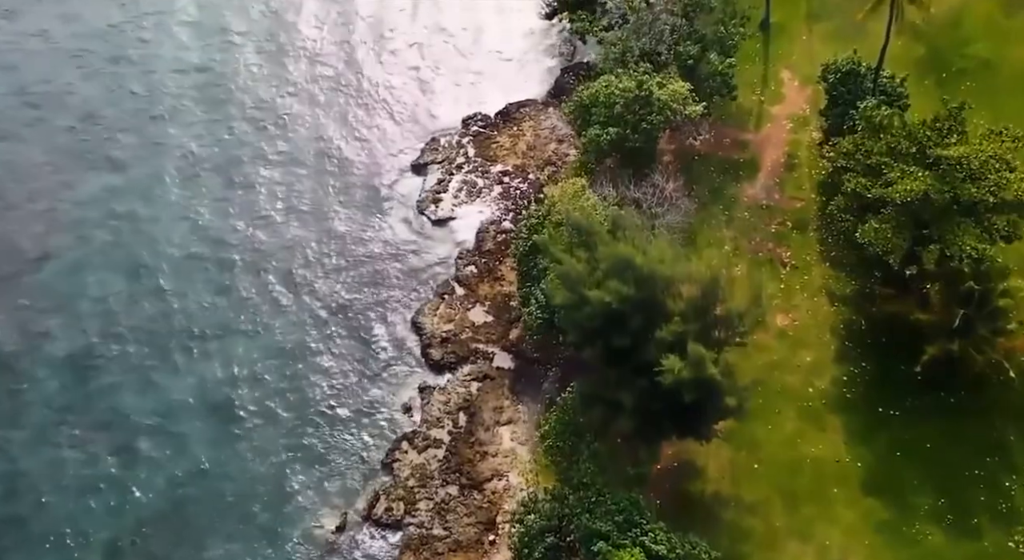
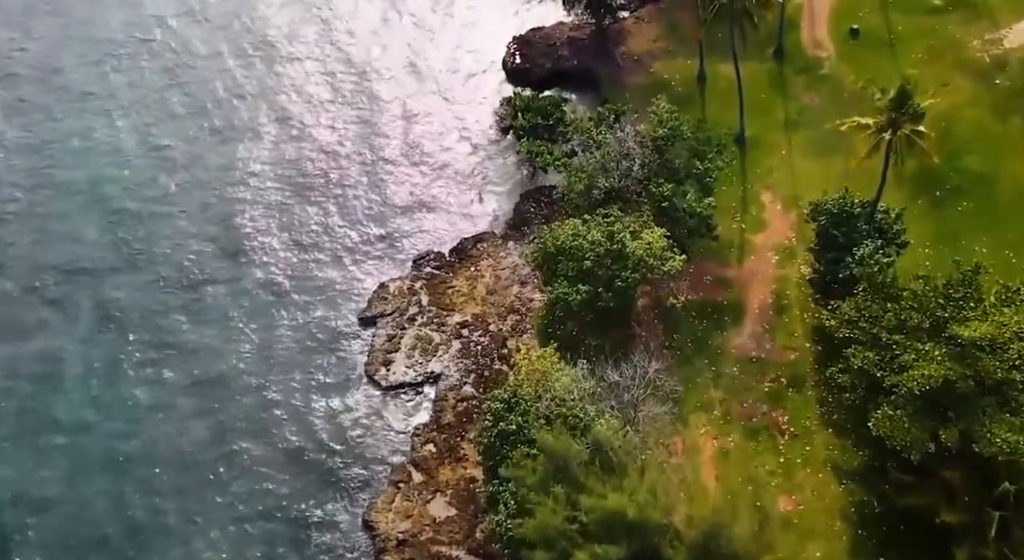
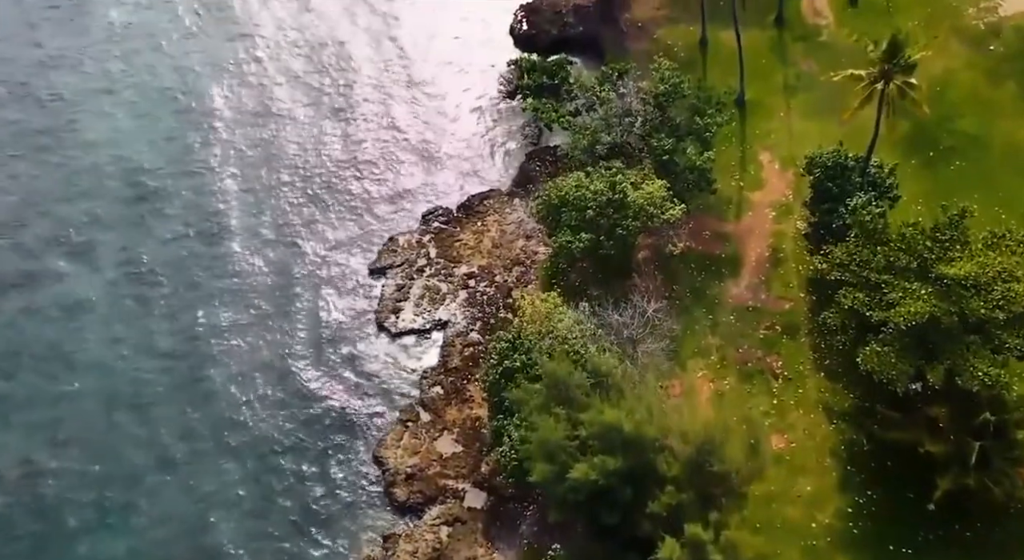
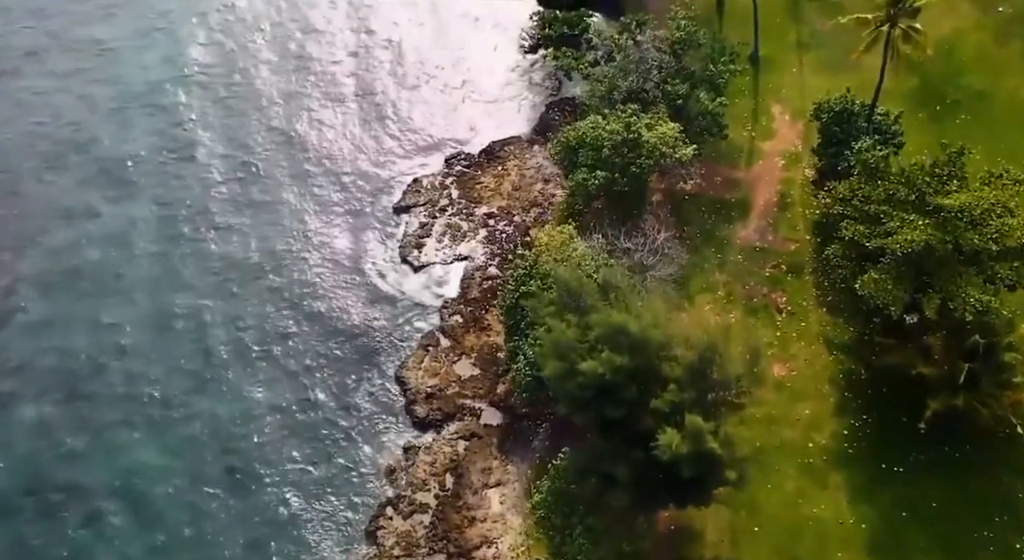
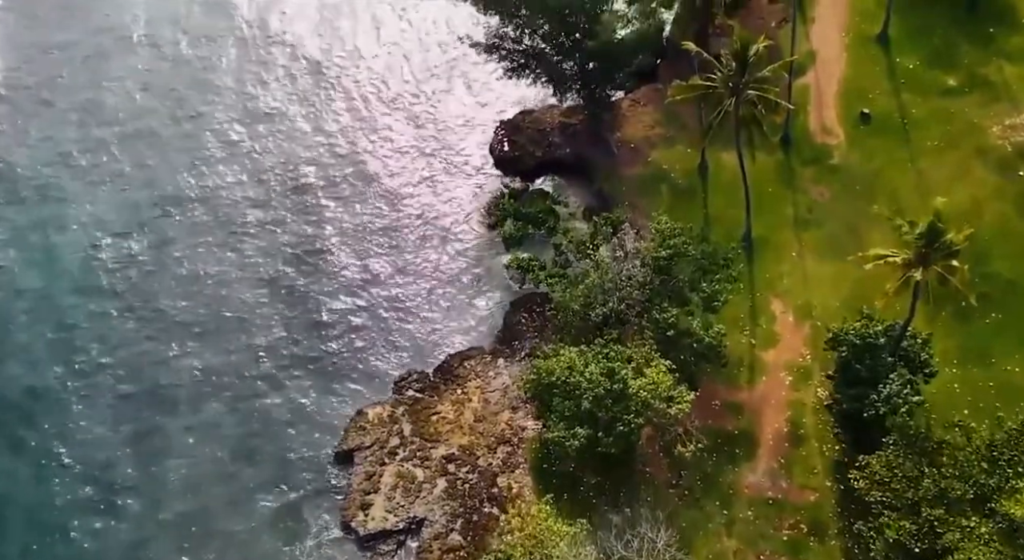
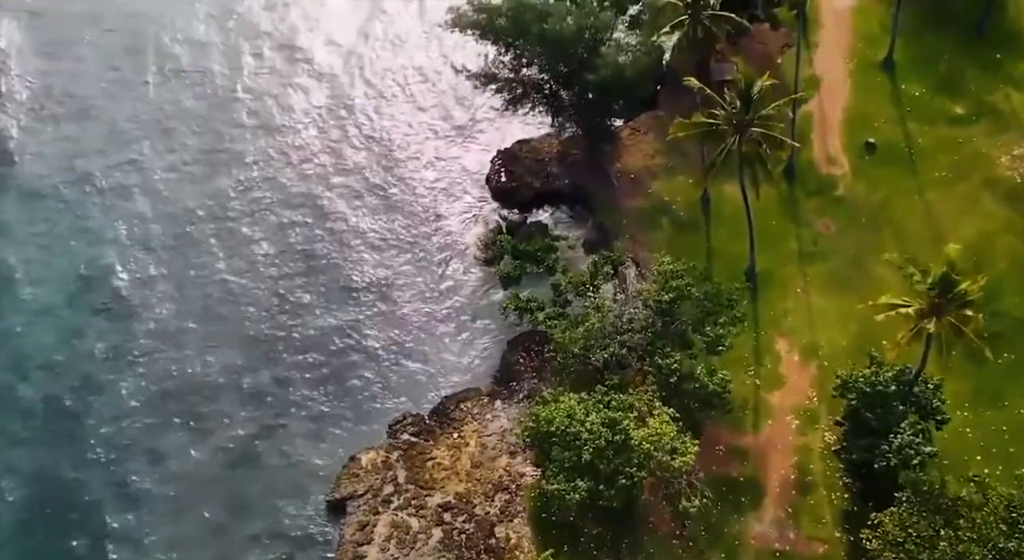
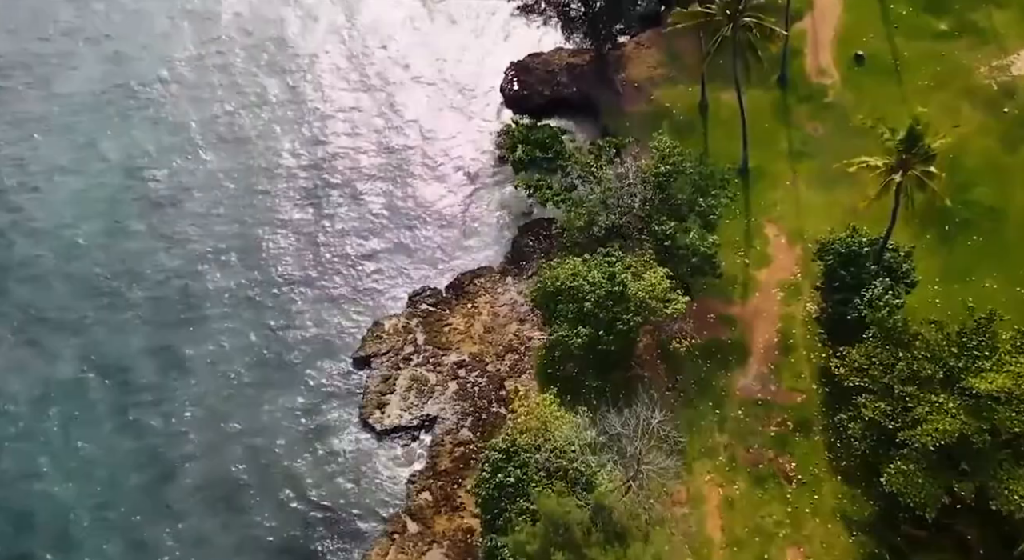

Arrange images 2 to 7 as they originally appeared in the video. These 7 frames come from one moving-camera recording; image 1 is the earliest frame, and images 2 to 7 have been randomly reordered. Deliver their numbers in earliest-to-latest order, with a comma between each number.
4, 3, 2, 7, 5, 6
